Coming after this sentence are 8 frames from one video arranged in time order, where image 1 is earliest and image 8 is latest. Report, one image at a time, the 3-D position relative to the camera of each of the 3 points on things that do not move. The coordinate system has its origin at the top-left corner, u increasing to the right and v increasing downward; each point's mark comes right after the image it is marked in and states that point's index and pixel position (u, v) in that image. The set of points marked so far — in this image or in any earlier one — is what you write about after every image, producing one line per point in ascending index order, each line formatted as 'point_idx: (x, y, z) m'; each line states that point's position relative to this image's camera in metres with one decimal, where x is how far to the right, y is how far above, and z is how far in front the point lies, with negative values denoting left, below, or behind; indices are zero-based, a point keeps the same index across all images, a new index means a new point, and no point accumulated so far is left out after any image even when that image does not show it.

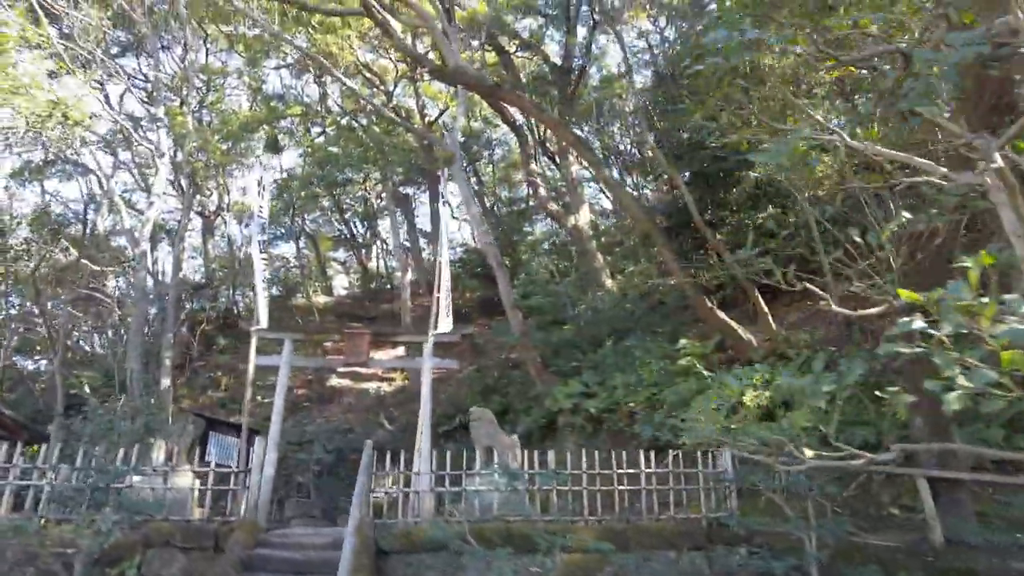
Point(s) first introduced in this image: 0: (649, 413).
0: (+1.7, -1.5, +7.6) m
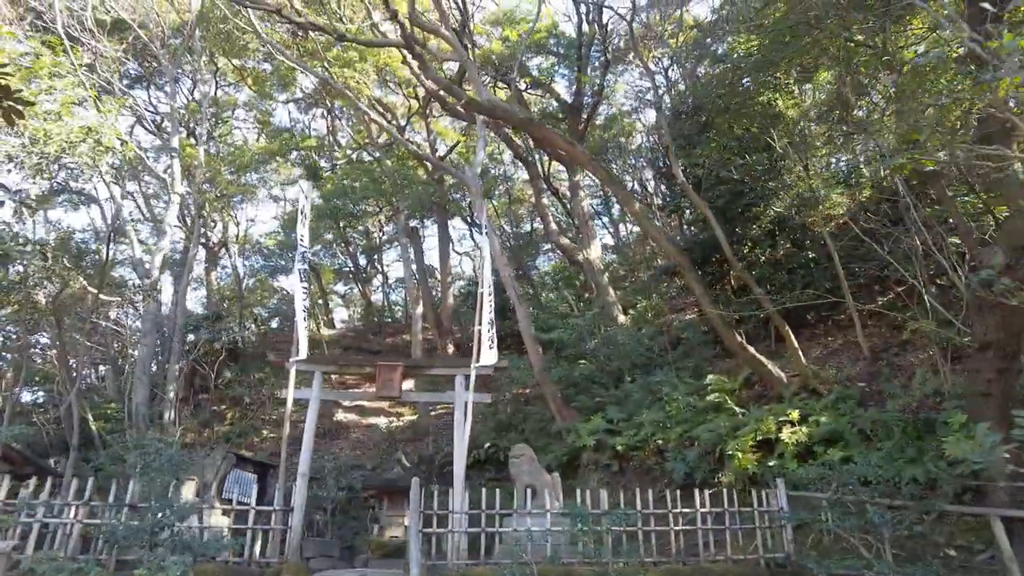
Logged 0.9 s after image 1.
0: (+2.0, -1.9, +7.5) m
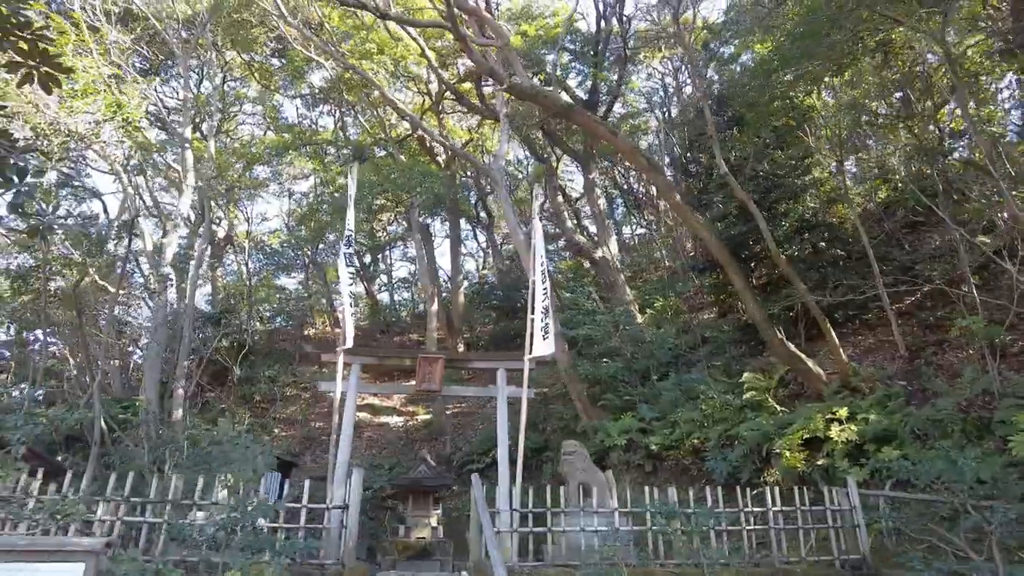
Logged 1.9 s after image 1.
0: (+2.4, -1.9, +7.3) m
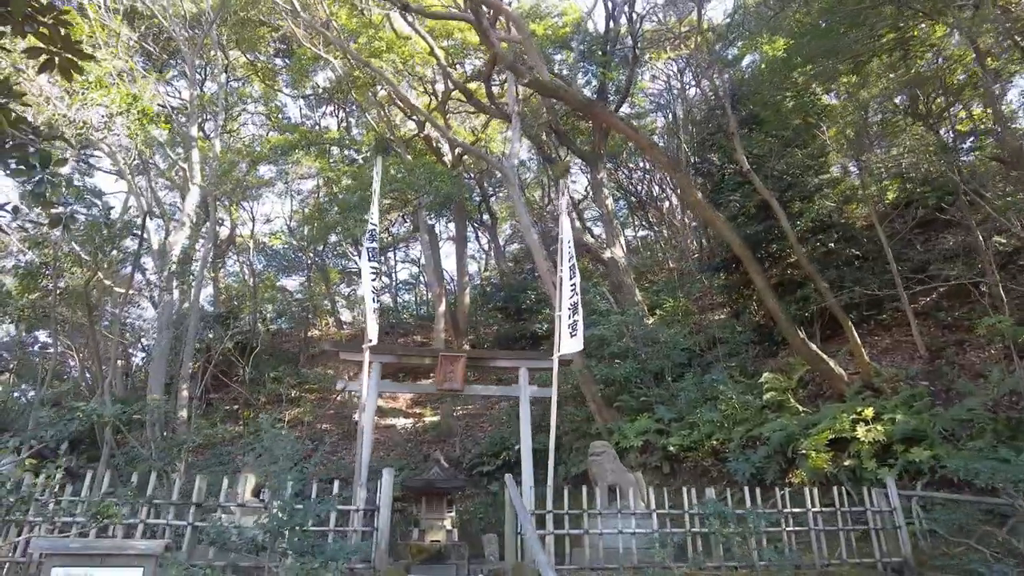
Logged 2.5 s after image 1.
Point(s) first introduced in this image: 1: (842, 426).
0: (+2.7, -1.9, +7.1) m
1: (+3.4, -1.4, +6.4) m
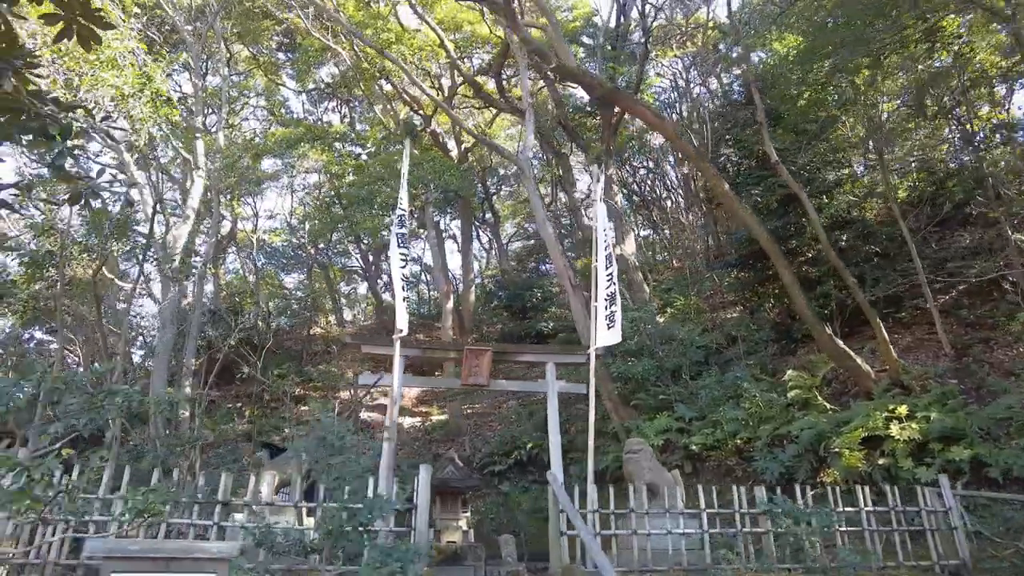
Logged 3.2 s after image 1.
0: (+2.9, -1.8, +7.0) m
1: (+3.6, -1.4, +6.2) m
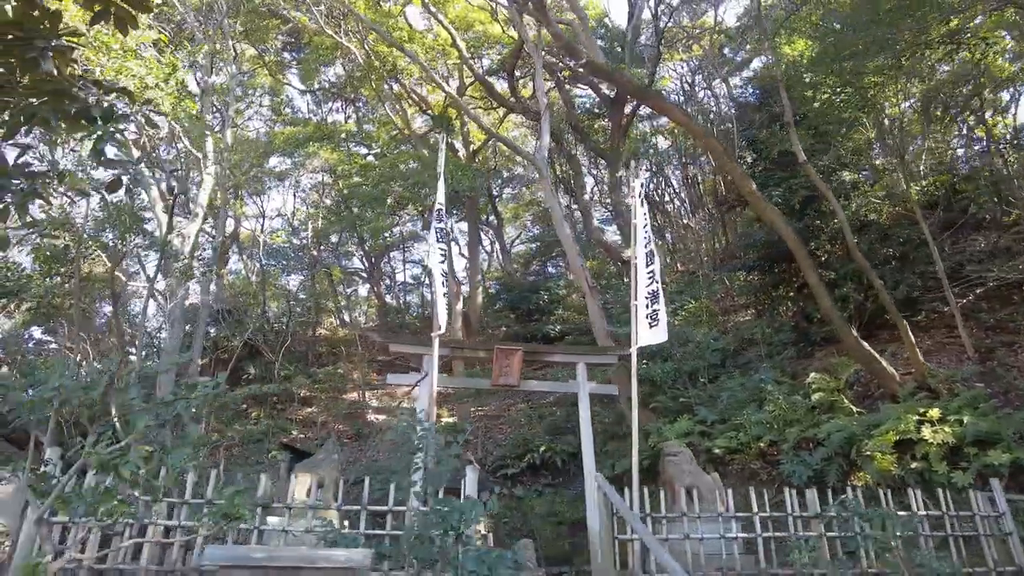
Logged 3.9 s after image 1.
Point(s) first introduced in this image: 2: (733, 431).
0: (+3.1, -1.8, +6.9) m
1: (+3.9, -1.4, +6.1) m
2: (+2.6, -1.7, +7.5) m
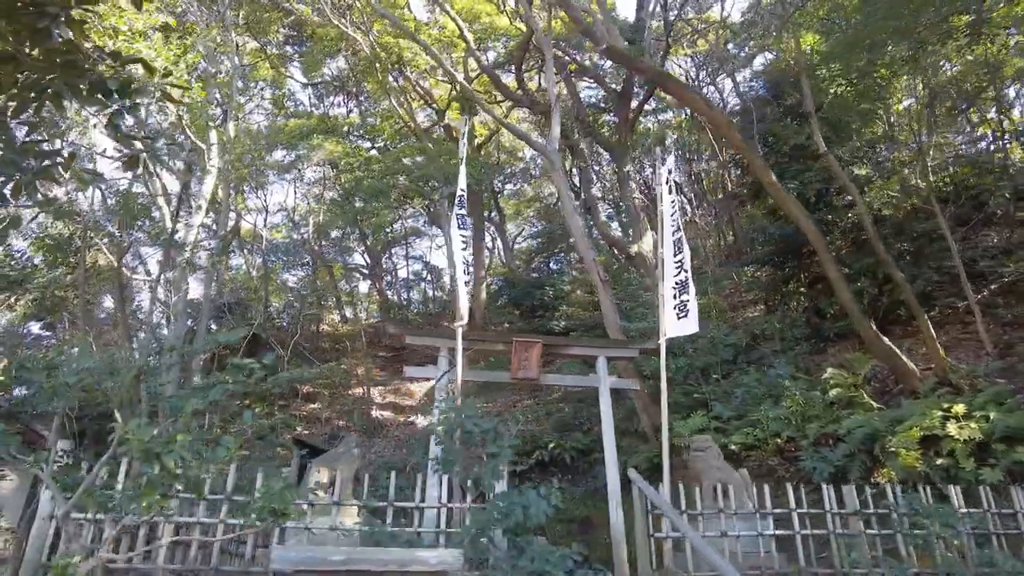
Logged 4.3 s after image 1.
0: (+3.3, -1.7, +6.7) m
1: (+4.0, -1.3, +6.0) m
2: (+2.8, -1.6, +7.3) m
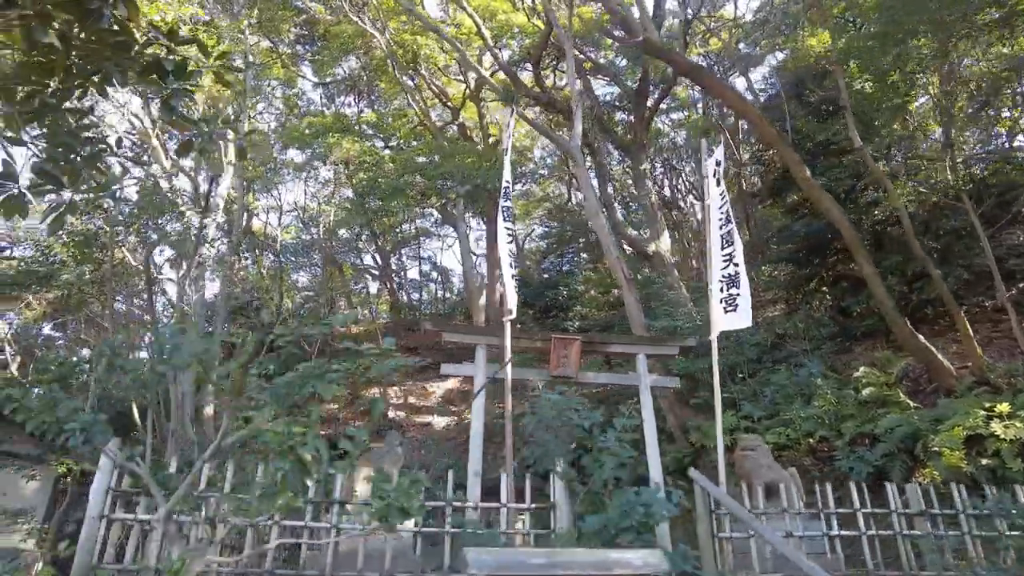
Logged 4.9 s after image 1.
0: (+3.6, -1.7, +6.6) m
1: (+4.4, -1.3, +5.8) m
2: (+3.1, -1.6, +7.2) m
